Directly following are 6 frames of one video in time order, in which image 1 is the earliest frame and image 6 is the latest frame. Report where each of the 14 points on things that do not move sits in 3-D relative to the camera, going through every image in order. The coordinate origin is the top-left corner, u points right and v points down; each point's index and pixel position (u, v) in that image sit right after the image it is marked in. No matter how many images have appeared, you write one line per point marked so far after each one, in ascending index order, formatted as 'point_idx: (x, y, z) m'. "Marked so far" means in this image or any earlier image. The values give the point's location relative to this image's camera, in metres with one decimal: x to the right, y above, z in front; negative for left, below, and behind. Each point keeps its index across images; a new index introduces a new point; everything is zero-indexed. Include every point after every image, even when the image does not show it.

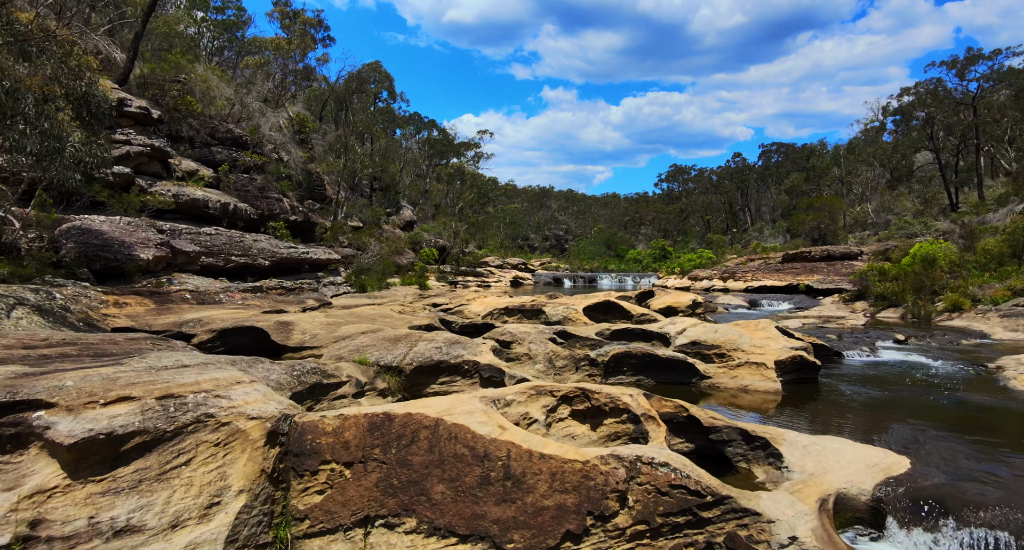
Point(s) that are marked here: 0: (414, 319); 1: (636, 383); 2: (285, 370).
0: (-2.4, -1.1, +13.2) m
1: (+2.3, -2.0, +10.1) m
2: (-3.2, -1.3, +7.6) m
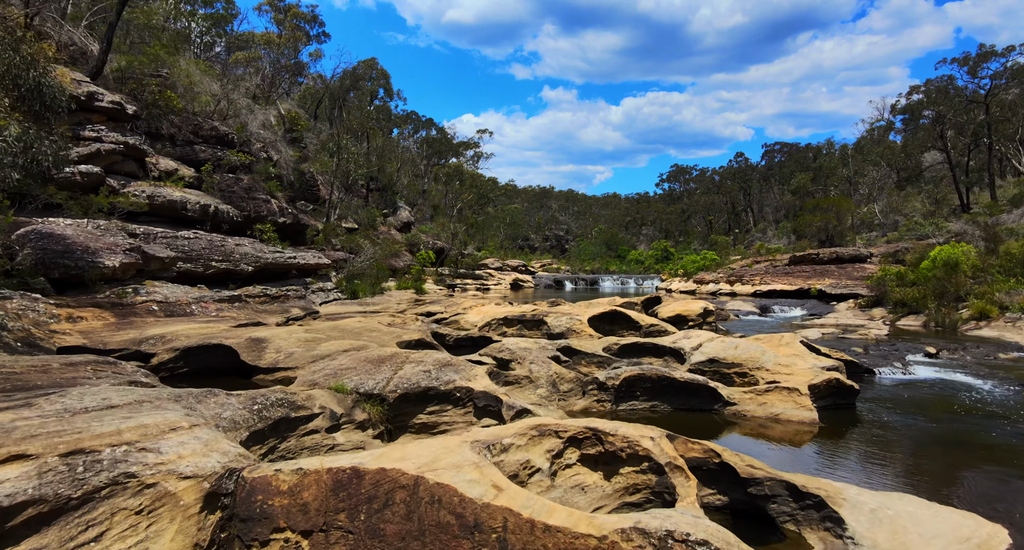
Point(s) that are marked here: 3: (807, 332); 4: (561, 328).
0: (-2.4, -1.3, +12.1) m
1: (+2.3, -2.2, +8.9) m
2: (-3.2, -1.5, +6.5) m
3: (+9.3, -1.8, +17.3) m
4: (+1.3, -1.4, +14.6) m
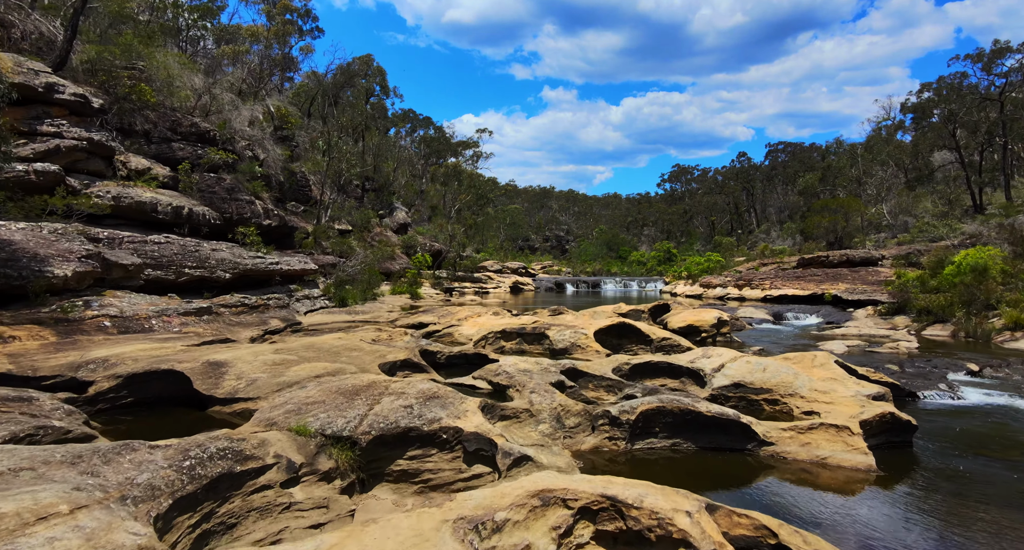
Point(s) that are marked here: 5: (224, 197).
0: (-2.4, -1.5, +10.7) m
1: (+2.2, -2.4, +7.6) m
2: (-3.2, -1.7, +5.2) m
3: (+9.3, -2.0, +16.0) m
4: (+1.3, -1.7, +13.3) m
5: (-10.2, +2.8, +19.4) m
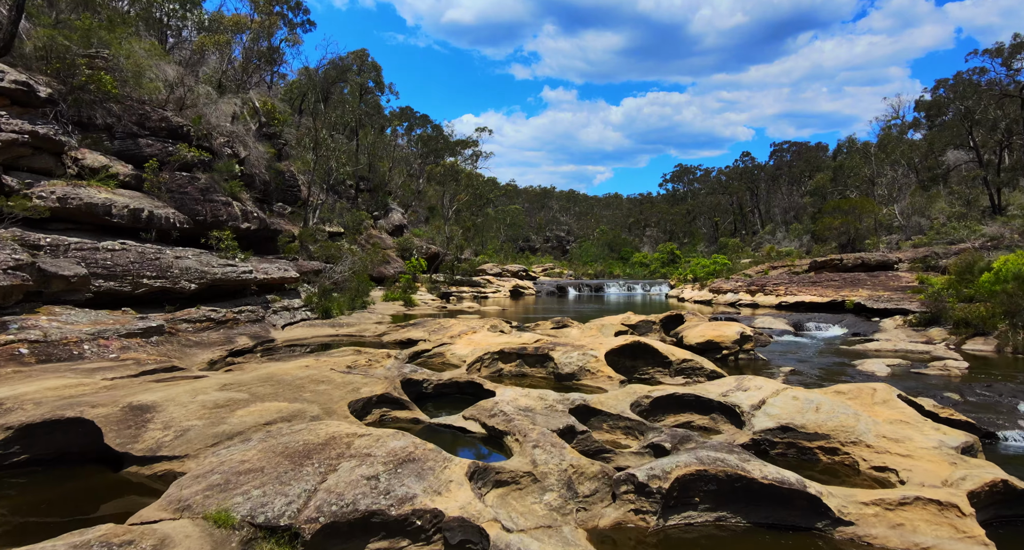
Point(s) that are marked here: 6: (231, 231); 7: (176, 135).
0: (-2.4, -1.8, +9.0) m
1: (+2.2, -2.7, +5.9) m
2: (-3.2, -2.0, +3.4) m
3: (+9.3, -2.3, +14.3) m
4: (+1.2, -1.9, +11.6) m
5: (-10.2, +2.5, +17.7) m
6: (-9.5, +1.5, +18.4) m
7: (-11.7, +4.9, +19.0) m
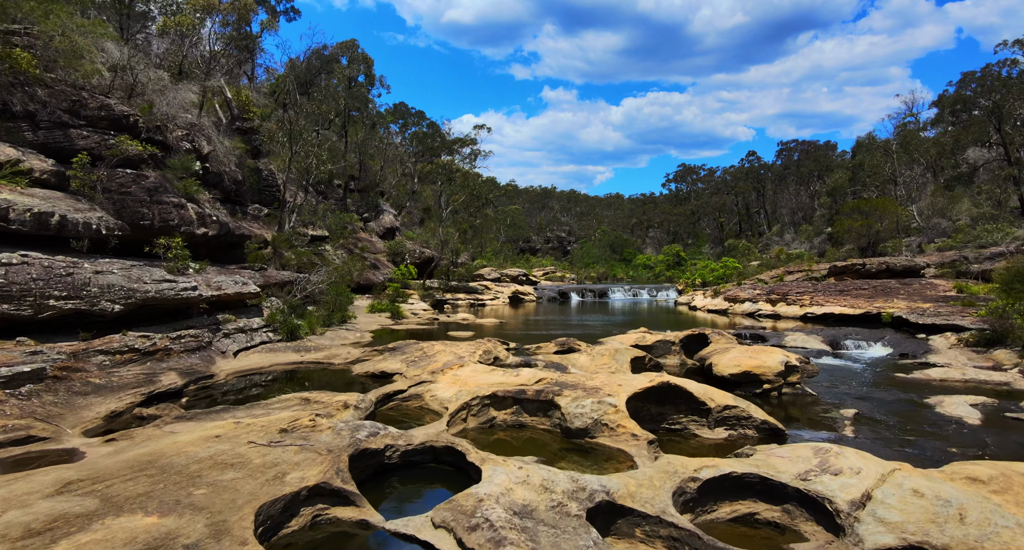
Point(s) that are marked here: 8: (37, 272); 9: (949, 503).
0: (-2.5, -2.2, +6.4) m
1: (+2.1, -3.1, +3.2) m
2: (-3.3, -2.4, +0.8) m
3: (+9.2, -2.7, +11.6) m
4: (+1.1, -2.3, +8.9) m
5: (-10.3, +2.1, +15.0) m
6: (-9.5, +1.1, +15.8) m
7: (-11.8, +4.5, +16.4) m
8: (-9.4, +0.1, +10.8) m
9: (+4.4, -2.3, +5.6) m
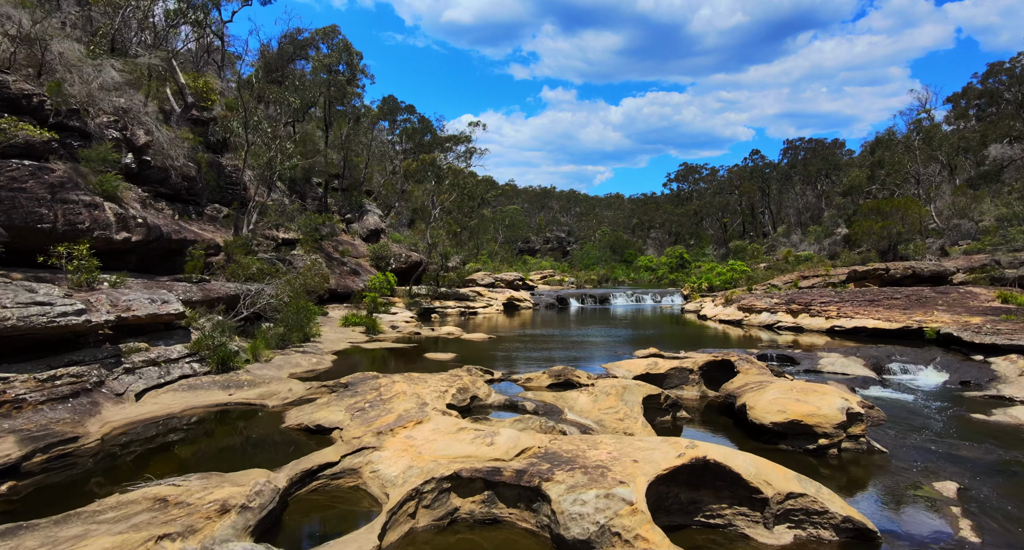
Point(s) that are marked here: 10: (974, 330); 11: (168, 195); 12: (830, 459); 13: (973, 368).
0: (-2.9, -2.5, +3.4) m
1: (+1.7, -3.4, +0.3) m
2: (-3.7, -2.8, -2.2) m
3: (+8.8, -3.0, +8.7) m
4: (+0.8, -2.7, +6.0) m
5: (-10.7, +1.7, +12.1) m
6: (-9.9, +0.7, +12.8) m
7: (-12.1, +4.1, +13.4) m
8: (-9.7, -0.3, +7.8) m
9: (+4.1, -2.7, +2.6) m
10: (+15.4, -1.8, +18.2) m
11: (-11.8, +2.8, +18.9) m
12: (+5.5, -3.2, +9.5) m
13: (+13.4, -2.7, +15.8) m
